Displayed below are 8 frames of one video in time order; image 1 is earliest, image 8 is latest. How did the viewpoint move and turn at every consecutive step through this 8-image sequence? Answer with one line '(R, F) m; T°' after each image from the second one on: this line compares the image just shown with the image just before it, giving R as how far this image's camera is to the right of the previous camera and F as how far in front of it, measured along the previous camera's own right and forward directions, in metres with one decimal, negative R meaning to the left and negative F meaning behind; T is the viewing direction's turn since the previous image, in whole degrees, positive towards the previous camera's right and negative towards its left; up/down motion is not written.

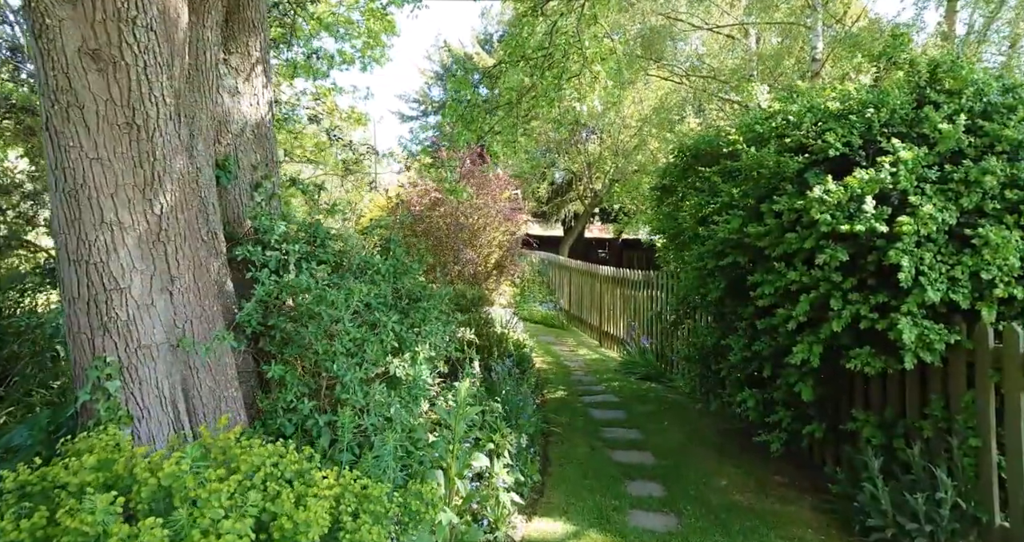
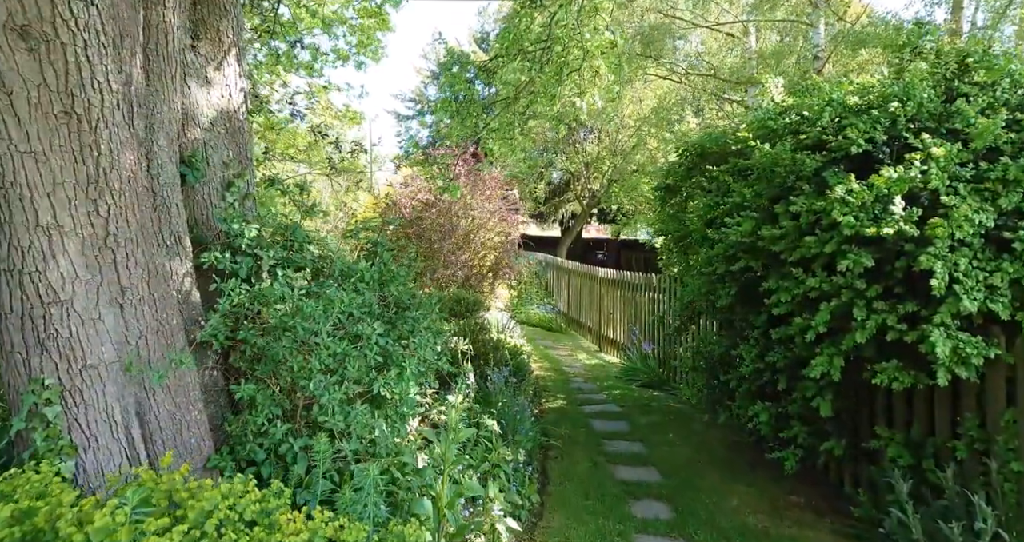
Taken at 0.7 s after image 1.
(0.0, +0.3) m; 0°
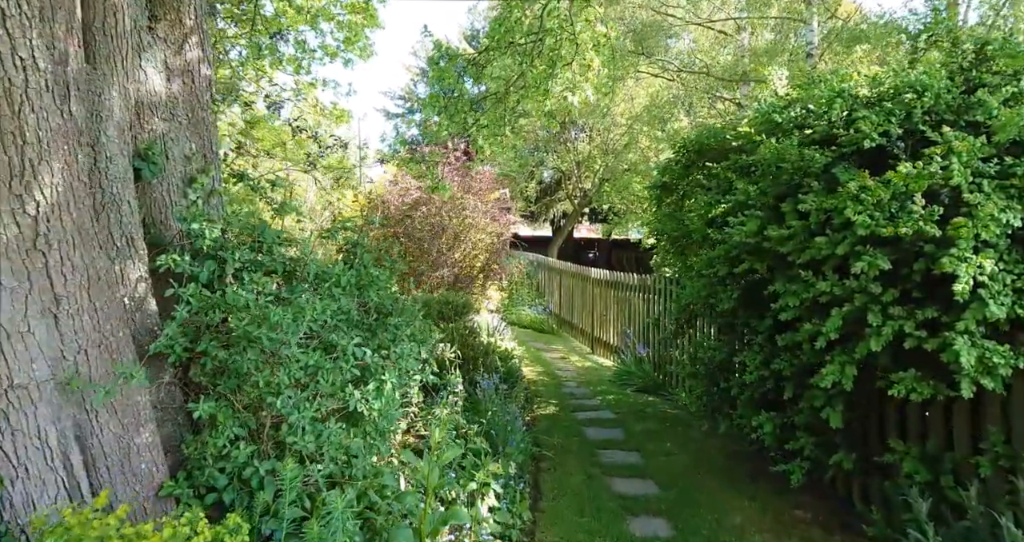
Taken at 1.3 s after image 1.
(0.0, +0.2) m; +1°
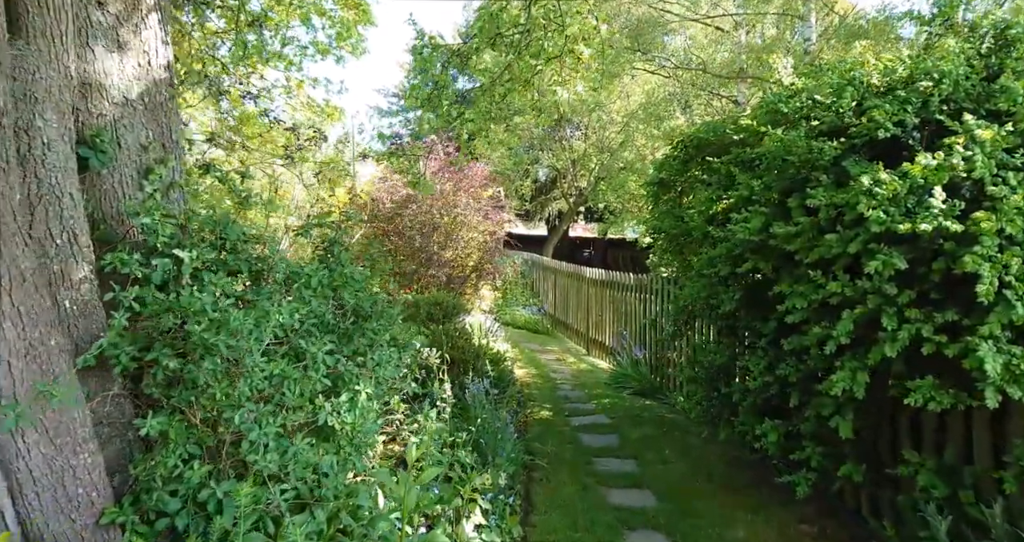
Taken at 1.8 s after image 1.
(0.0, +0.2) m; 0°
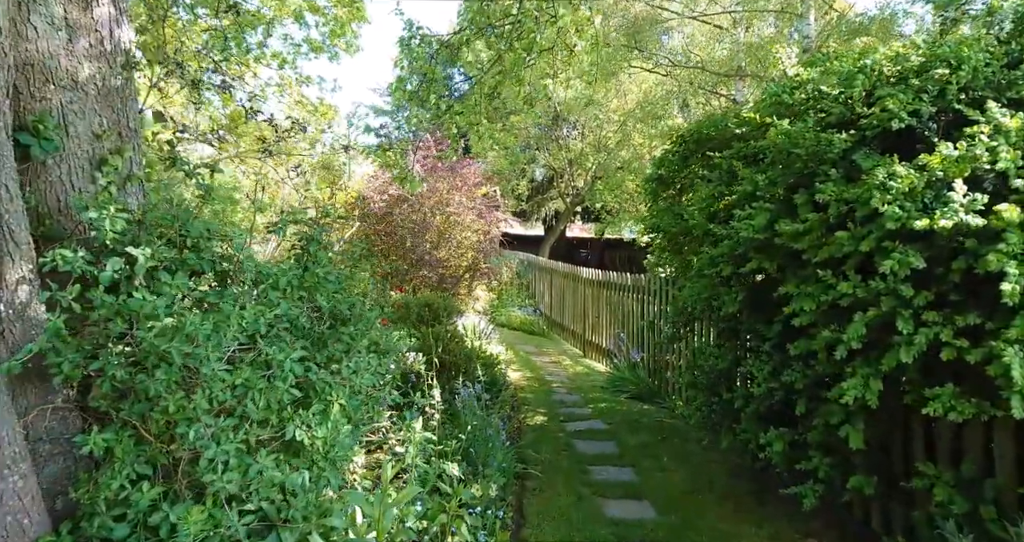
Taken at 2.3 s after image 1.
(0.0, +0.2) m; 0°
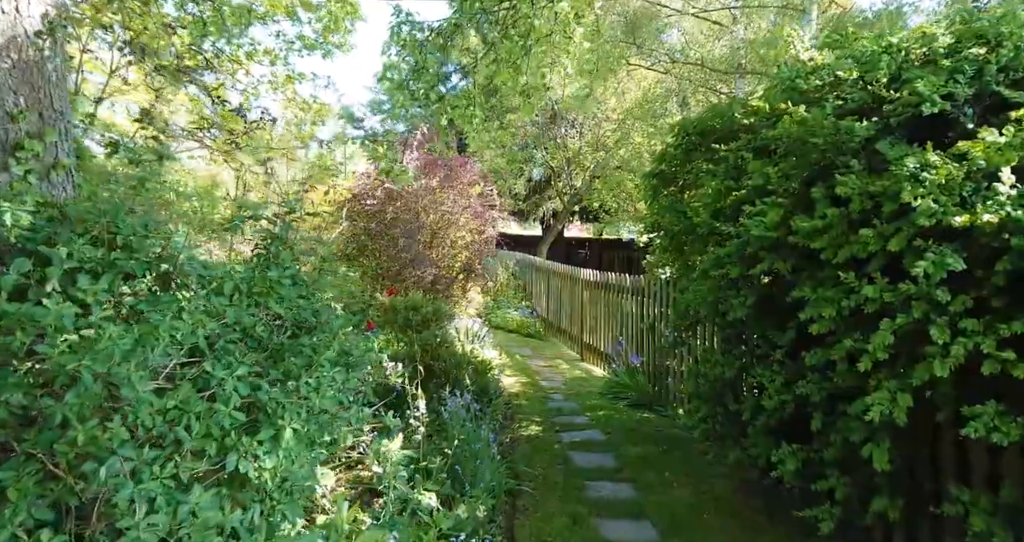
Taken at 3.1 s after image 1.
(+0.1, +0.3) m; 0°
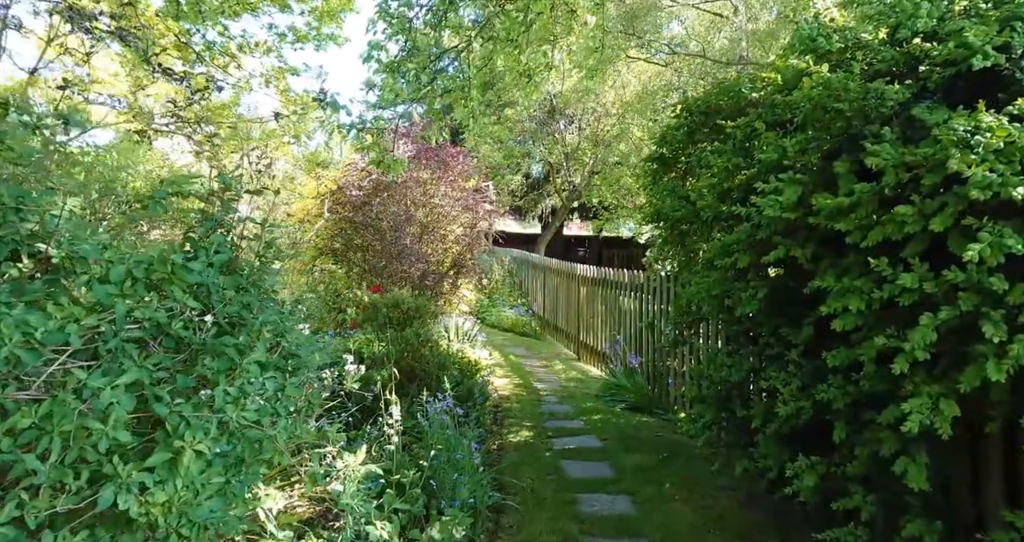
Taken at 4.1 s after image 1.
(+0.1, +0.4) m; 0°
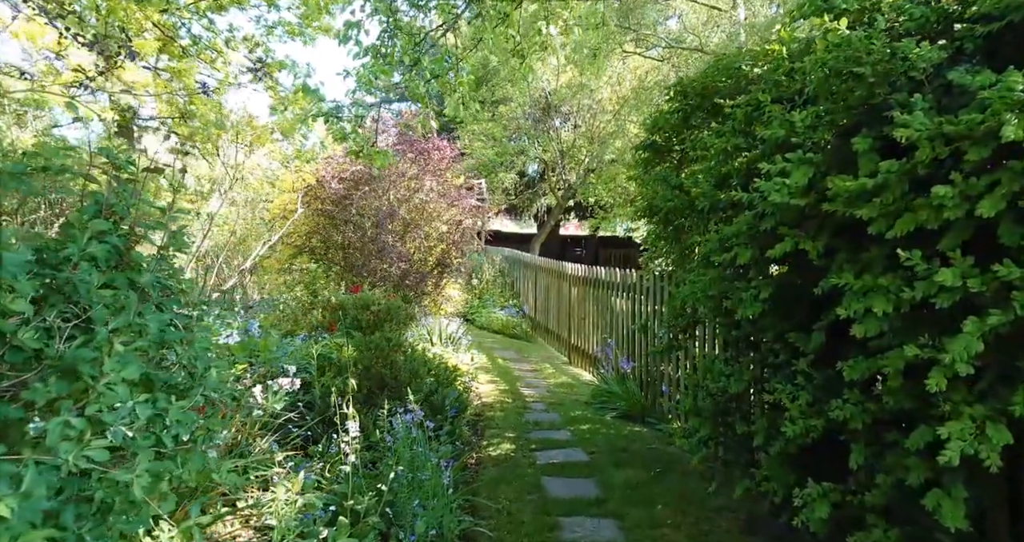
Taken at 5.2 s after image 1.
(+0.1, +0.4) m; 0°
